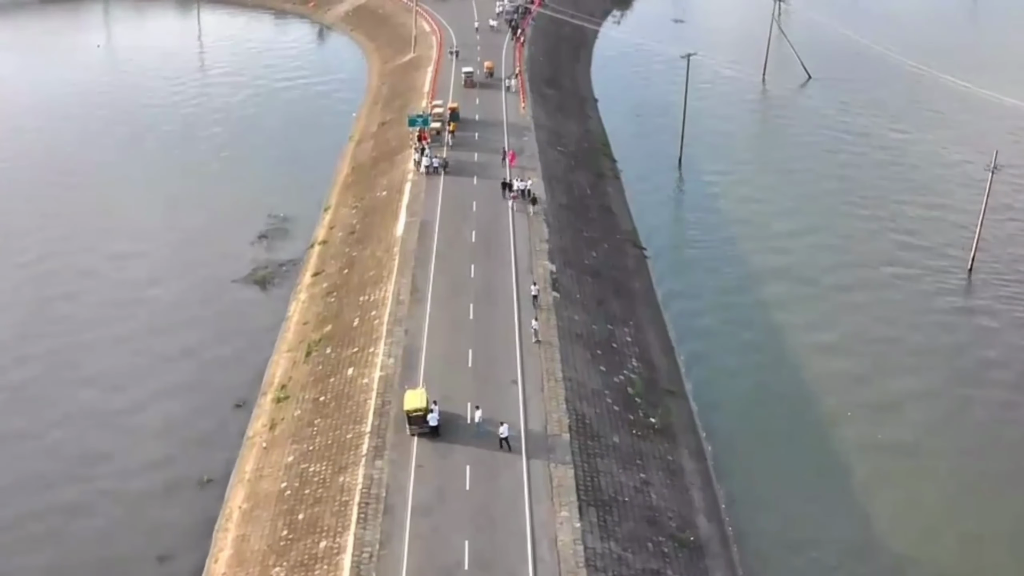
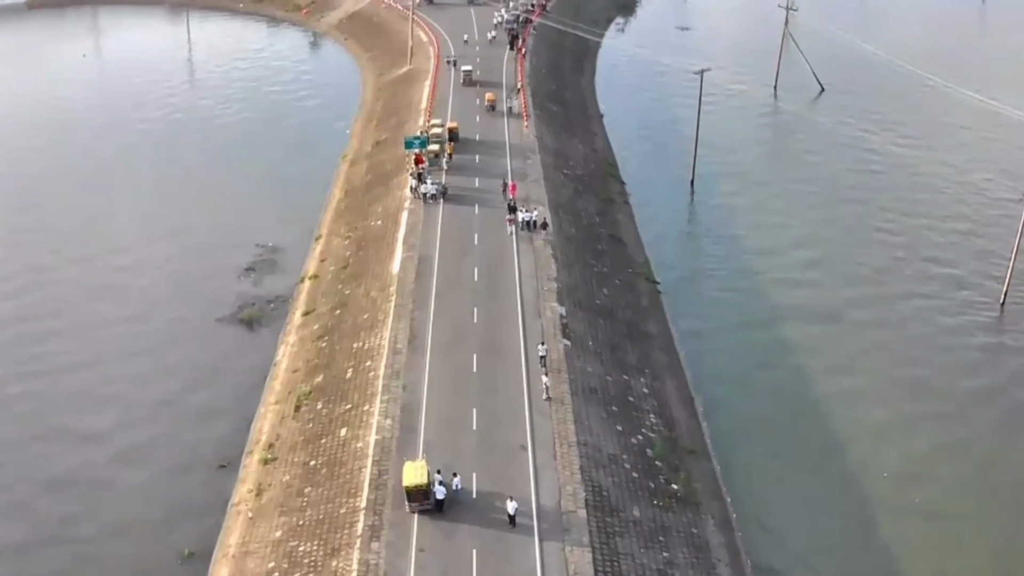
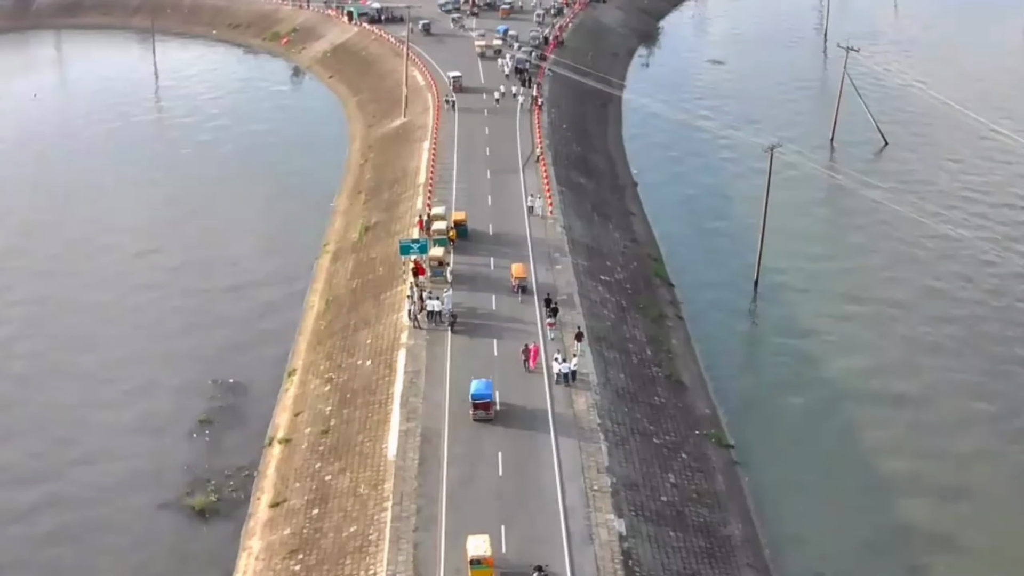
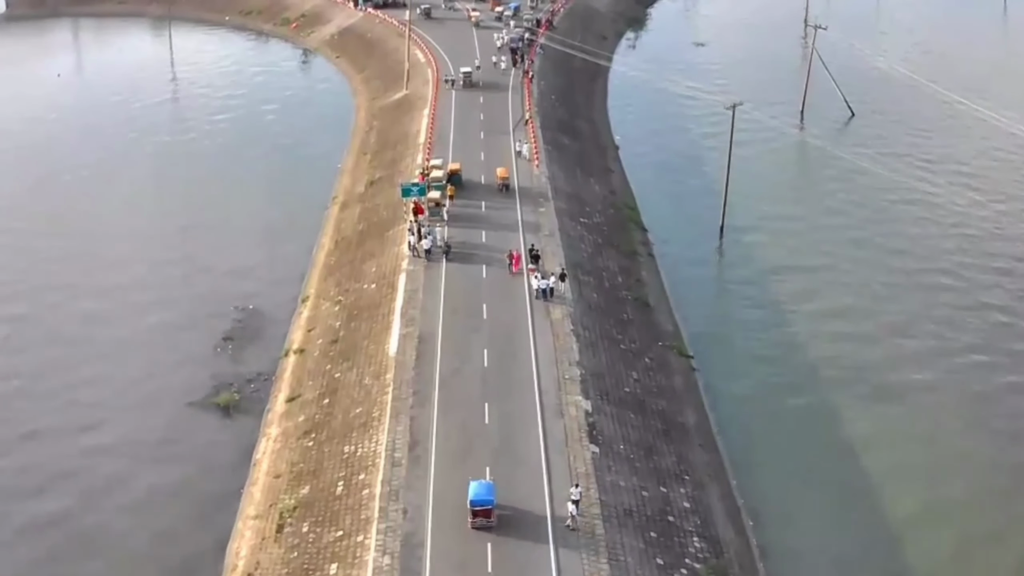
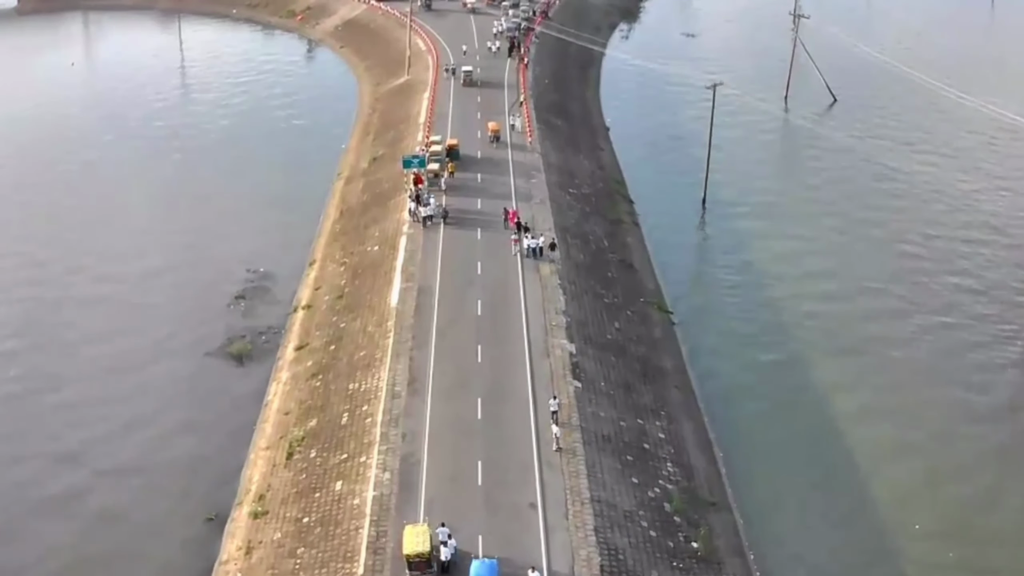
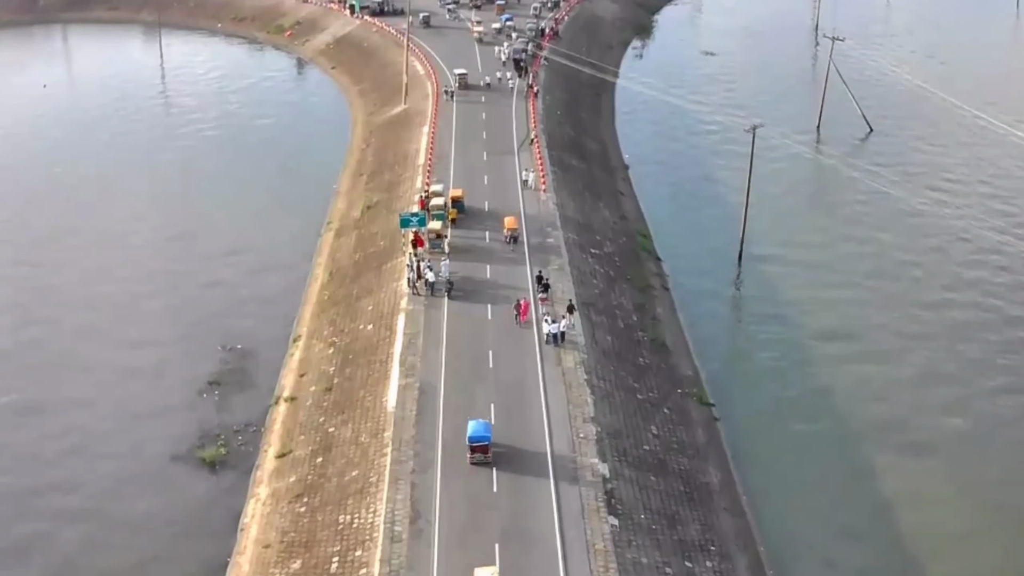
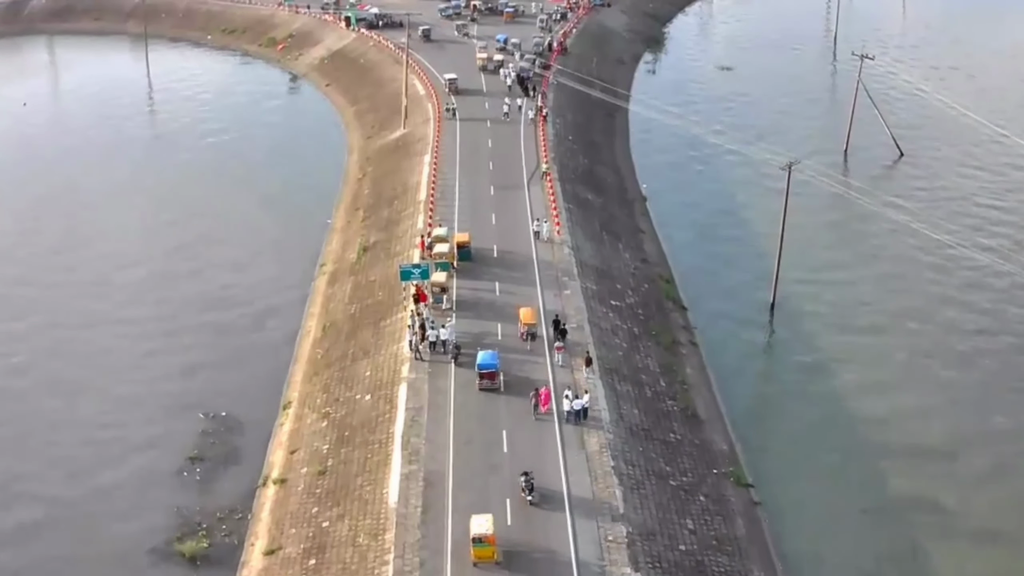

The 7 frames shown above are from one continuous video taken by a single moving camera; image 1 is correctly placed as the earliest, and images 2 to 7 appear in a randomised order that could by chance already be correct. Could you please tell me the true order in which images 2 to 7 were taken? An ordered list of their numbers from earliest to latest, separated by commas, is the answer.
2, 5, 4, 6, 3, 7
